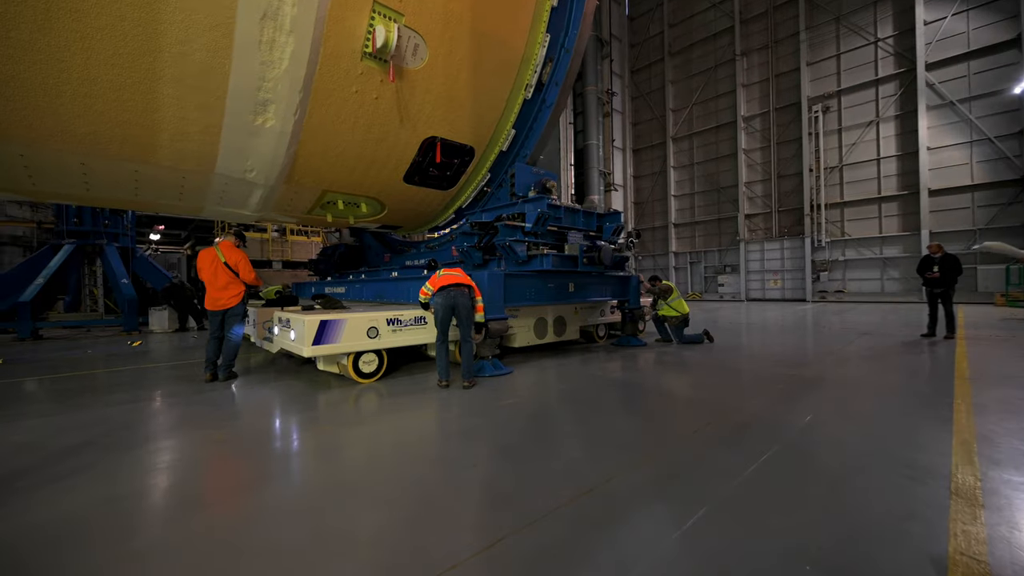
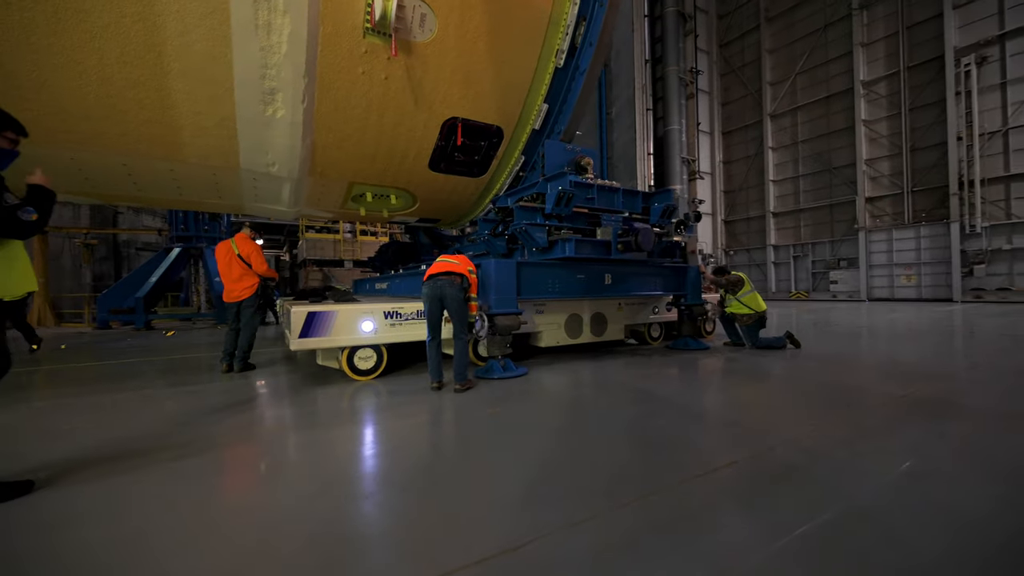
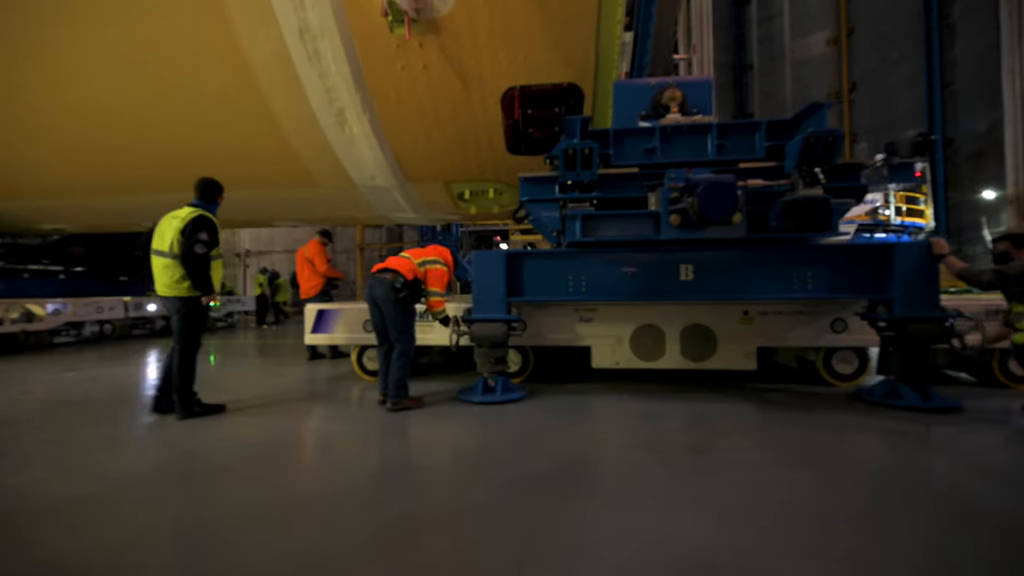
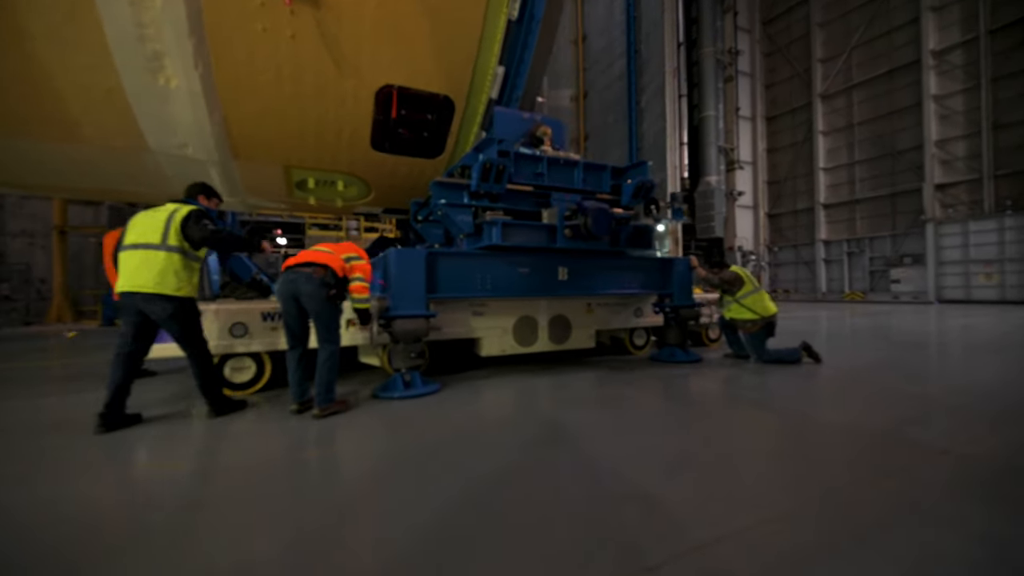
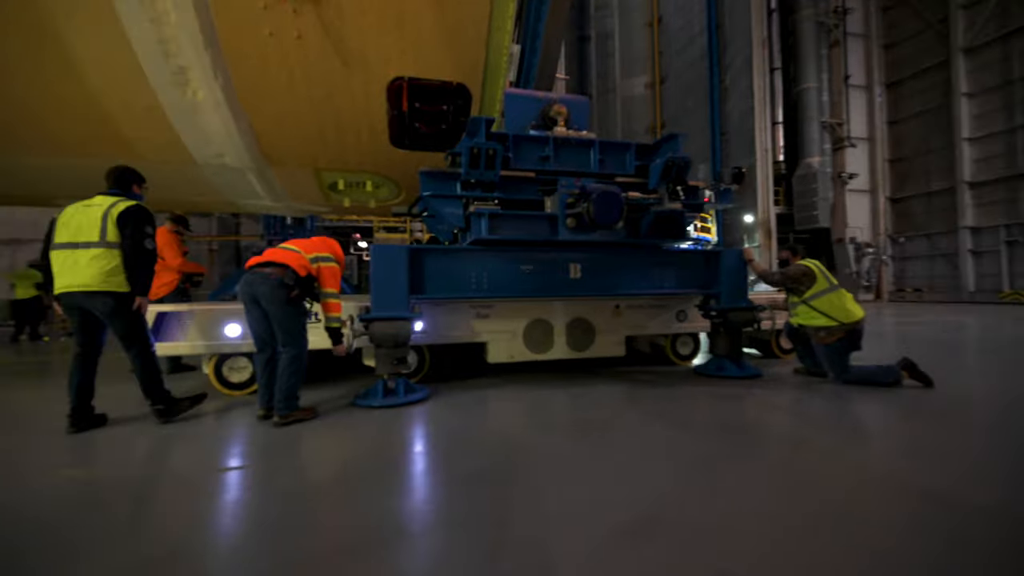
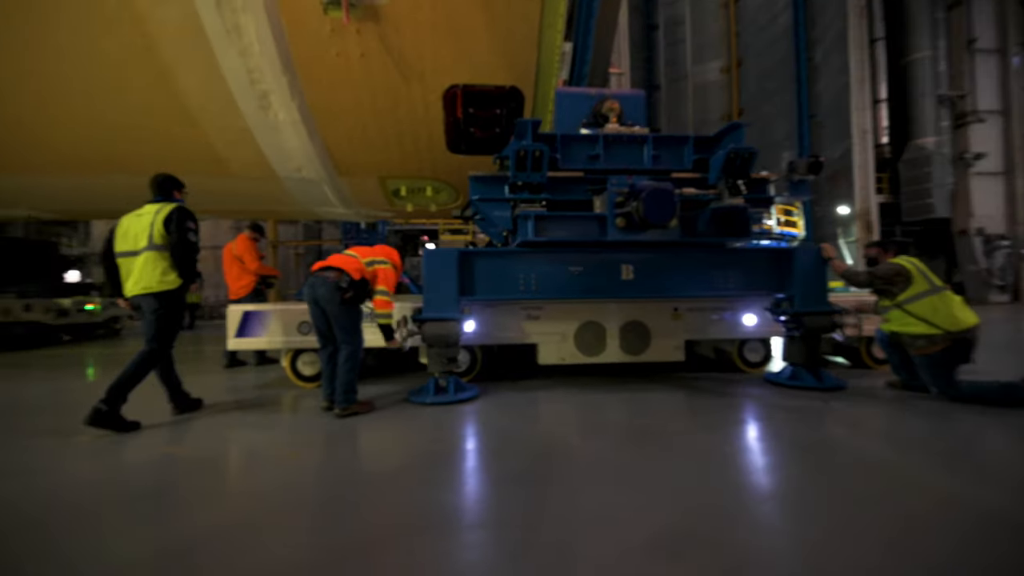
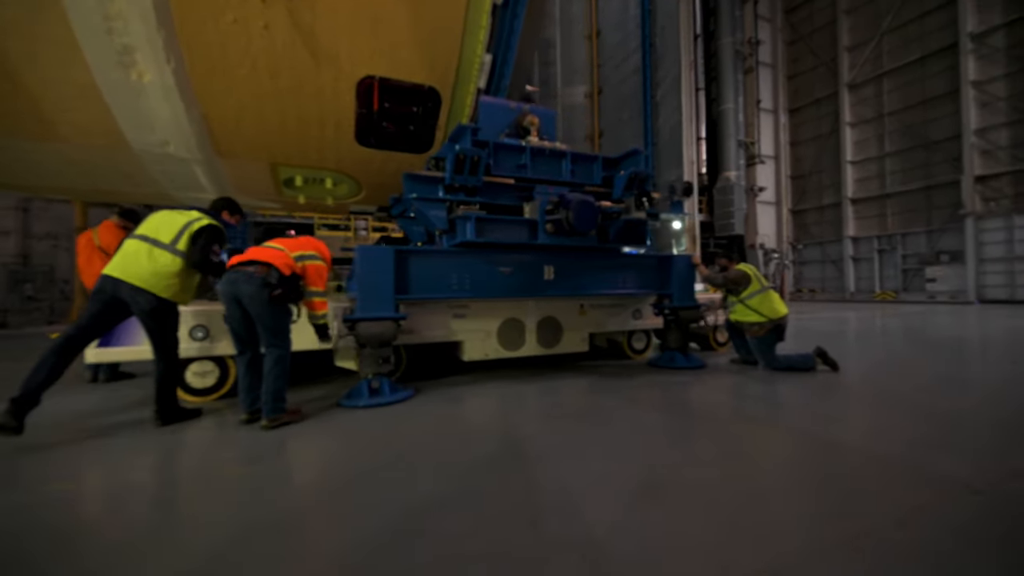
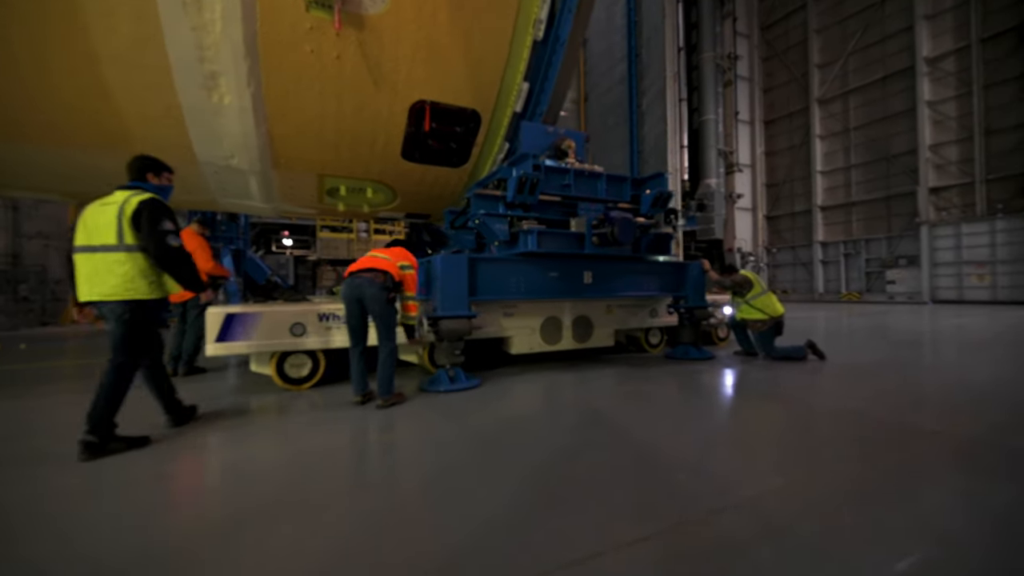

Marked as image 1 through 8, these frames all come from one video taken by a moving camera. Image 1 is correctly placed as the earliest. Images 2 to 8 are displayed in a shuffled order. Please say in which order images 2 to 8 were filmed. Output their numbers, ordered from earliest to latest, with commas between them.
2, 8, 4, 7, 5, 6, 3
